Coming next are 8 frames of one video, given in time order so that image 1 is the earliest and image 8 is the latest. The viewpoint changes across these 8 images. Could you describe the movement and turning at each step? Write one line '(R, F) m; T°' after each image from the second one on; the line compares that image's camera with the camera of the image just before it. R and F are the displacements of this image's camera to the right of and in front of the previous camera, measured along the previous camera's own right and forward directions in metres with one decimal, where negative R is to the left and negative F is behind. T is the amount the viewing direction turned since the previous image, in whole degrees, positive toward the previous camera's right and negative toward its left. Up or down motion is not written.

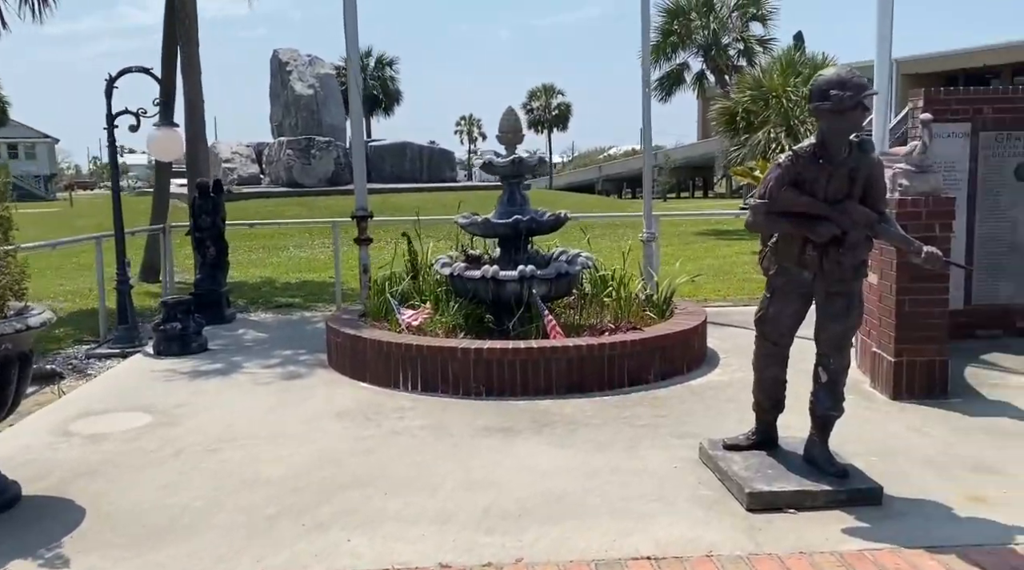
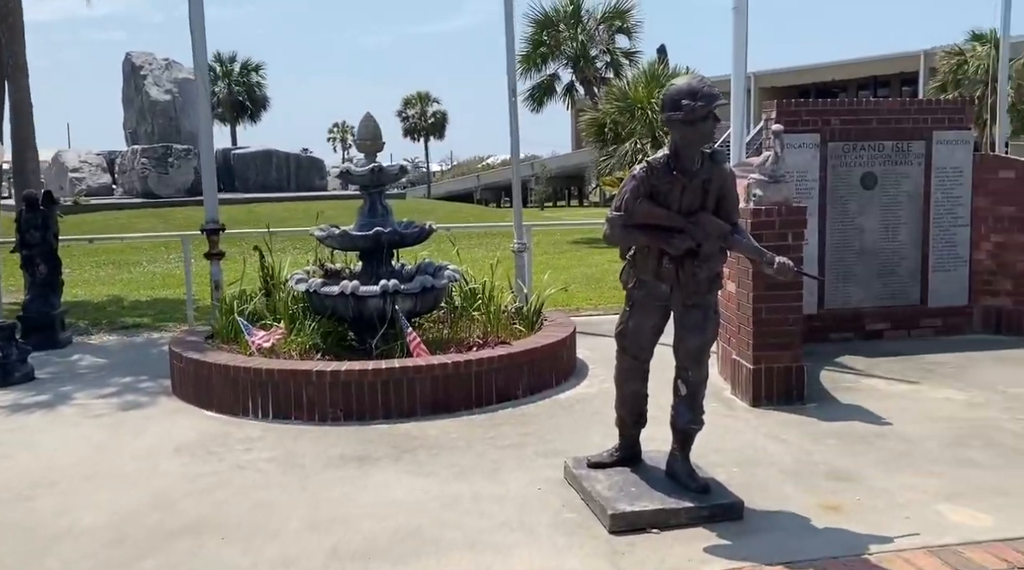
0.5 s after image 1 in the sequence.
(+0.1, +0.2) m; +8°
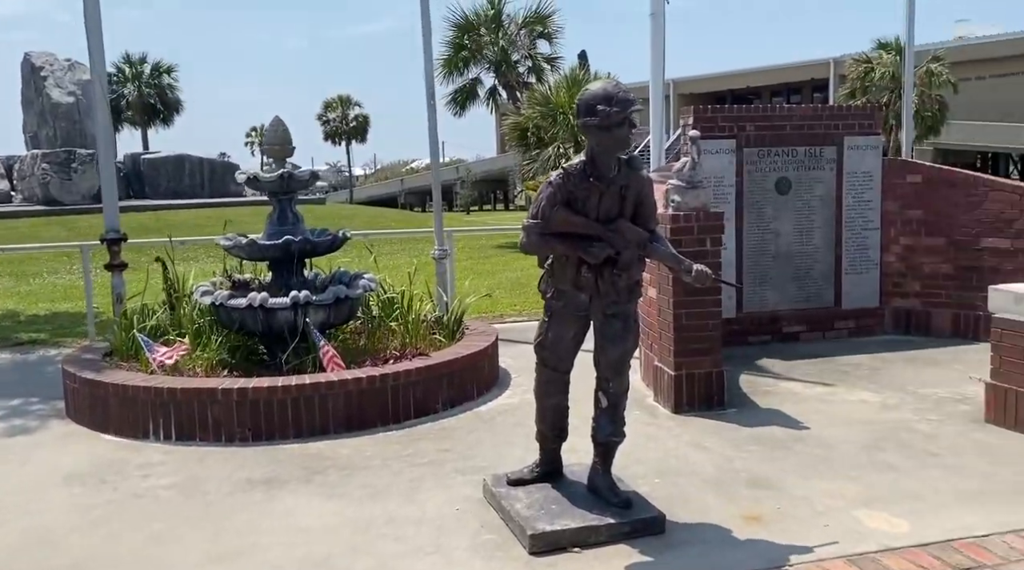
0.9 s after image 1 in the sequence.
(0.0, +0.1) m; +5°
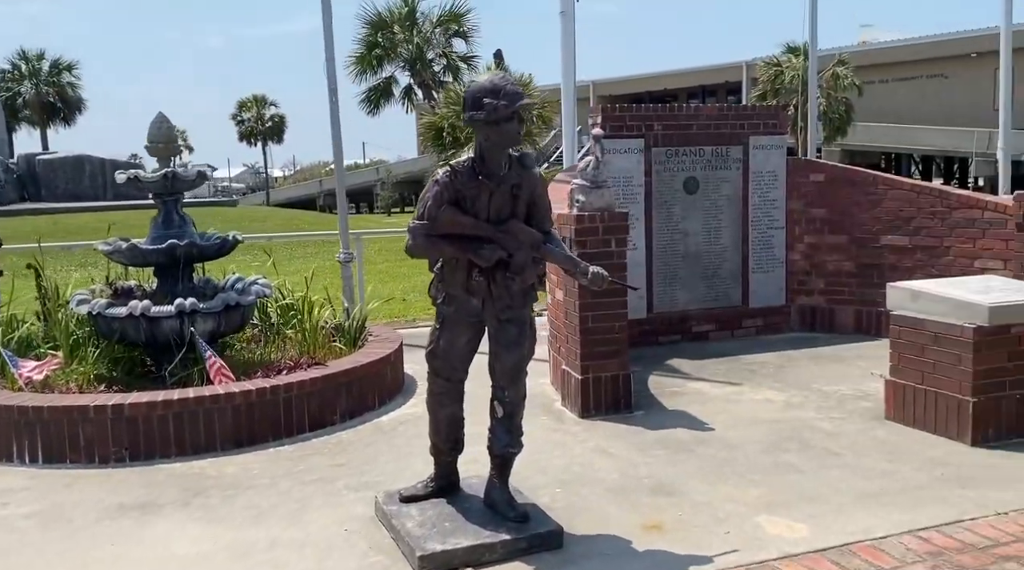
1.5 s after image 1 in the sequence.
(+0.1, +0.2) m; +5°
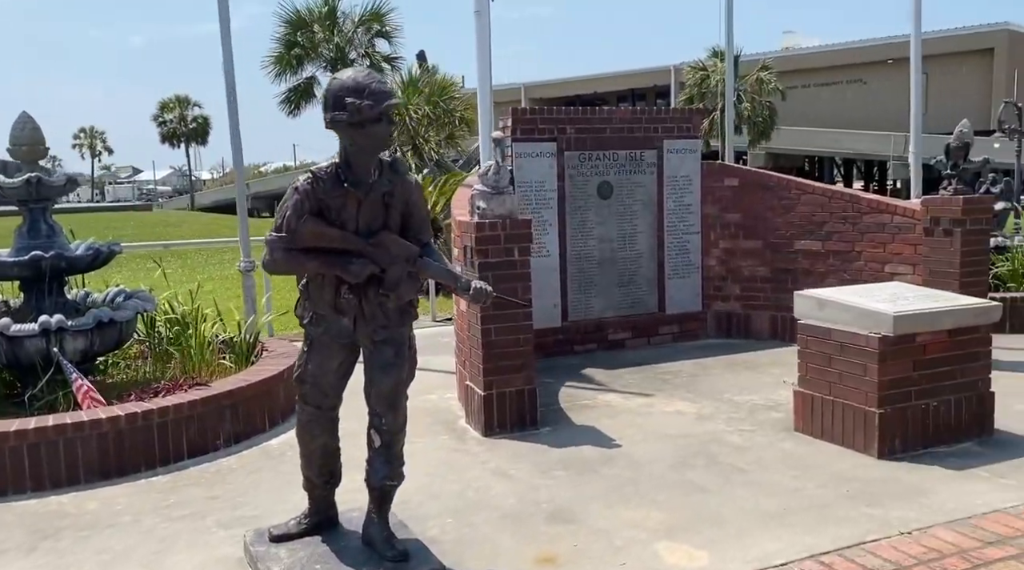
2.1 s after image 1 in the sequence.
(+0.2, +0.3) m; +4°
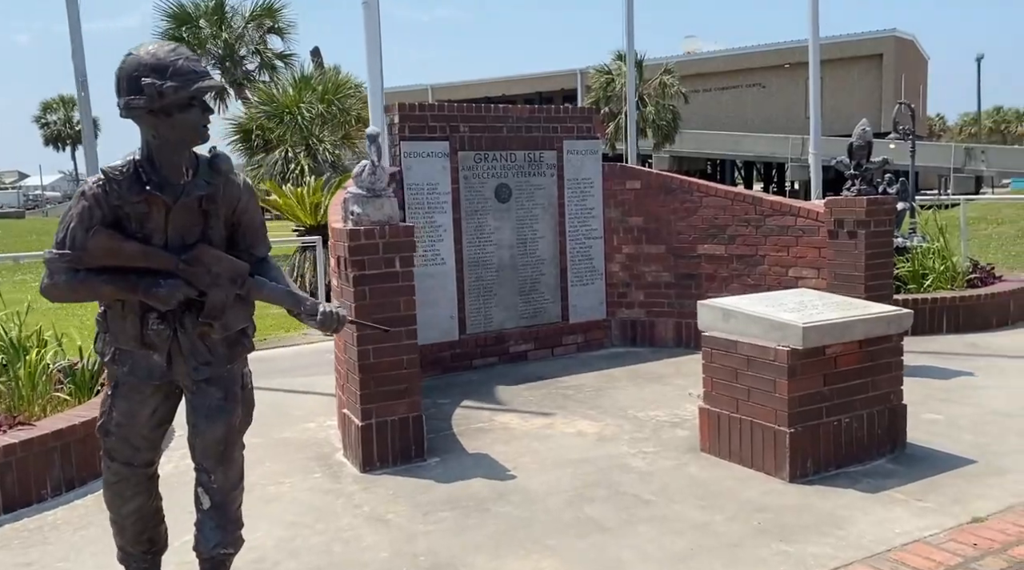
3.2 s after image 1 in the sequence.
(+0.2, +0.6) m; +5°
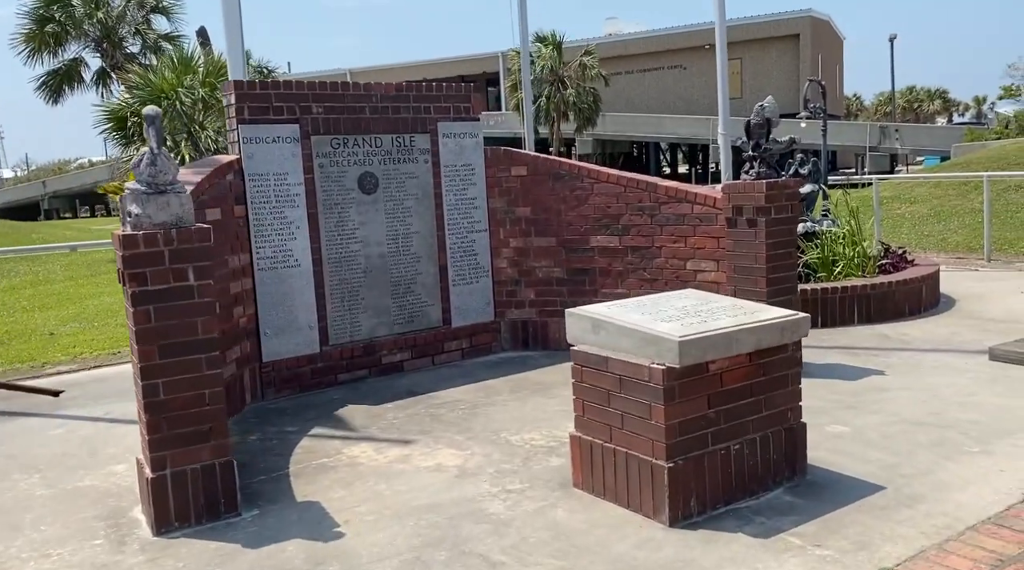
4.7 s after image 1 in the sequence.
(+0.5, +0.9) m; +4°
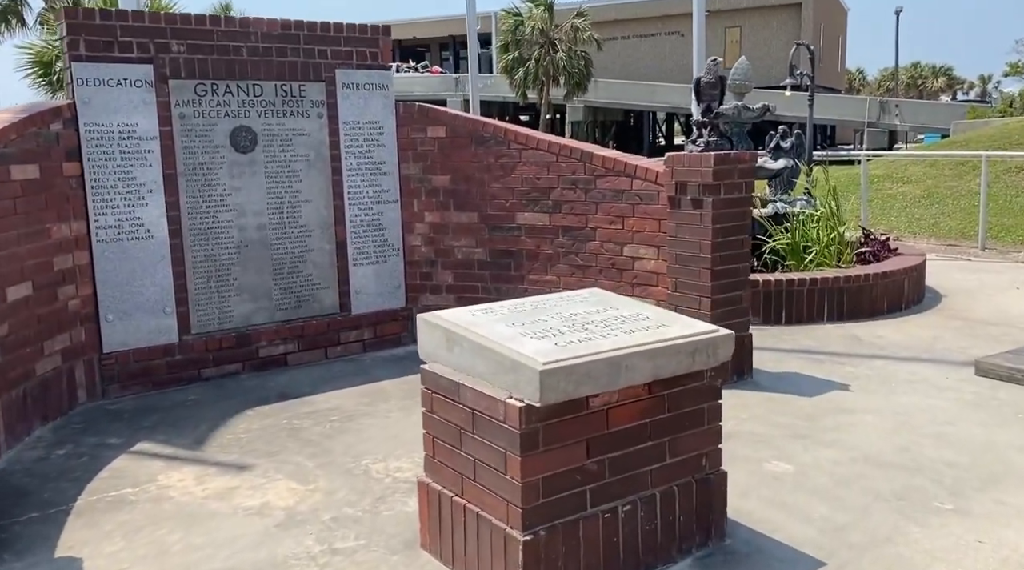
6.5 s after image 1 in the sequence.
(+0.7, +1.2) m; 0°
